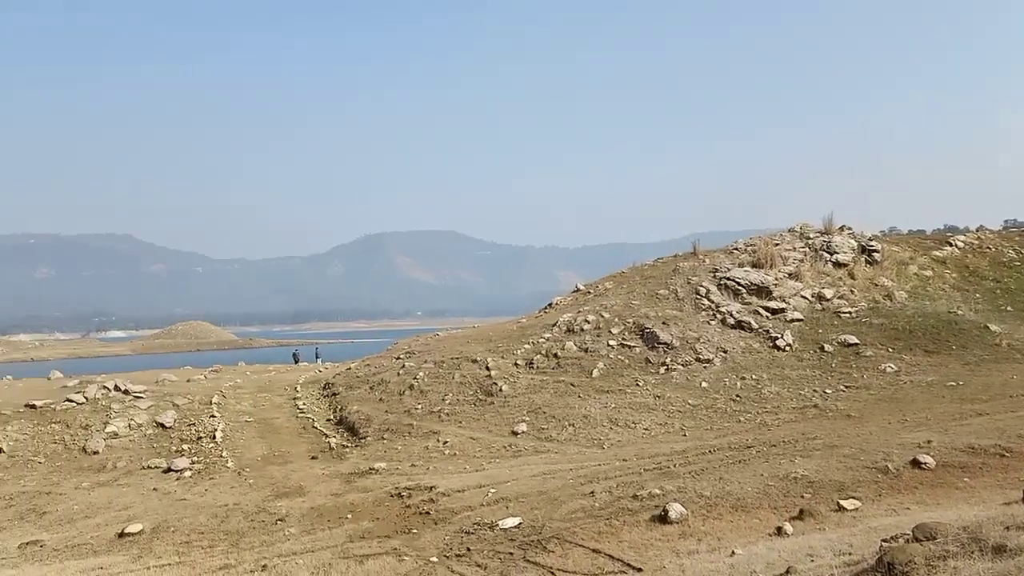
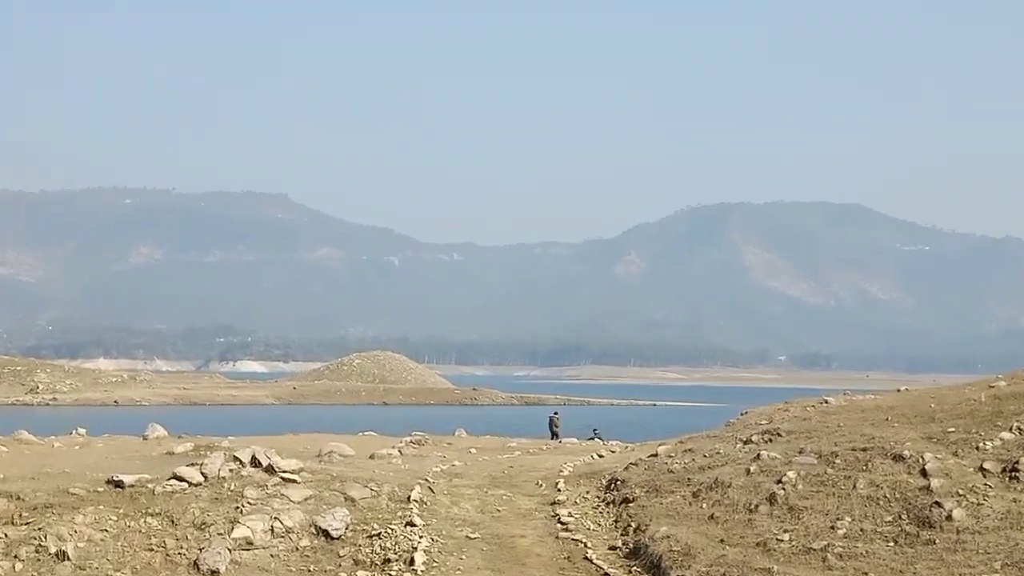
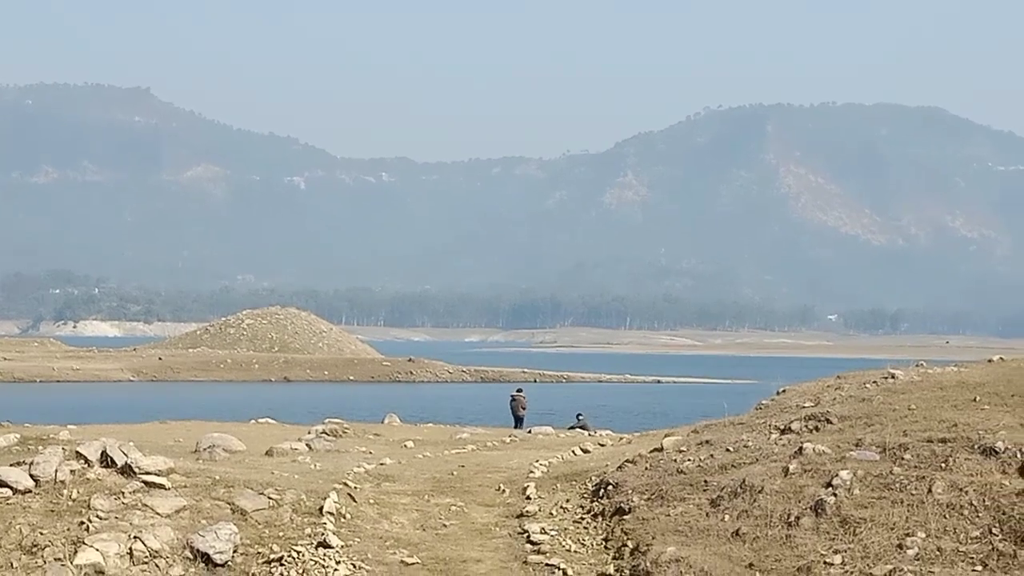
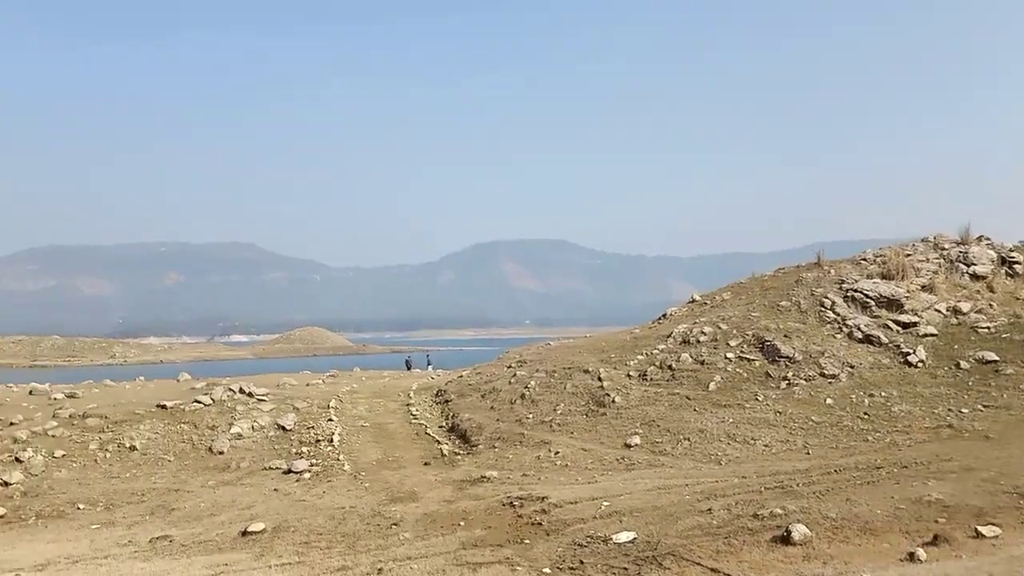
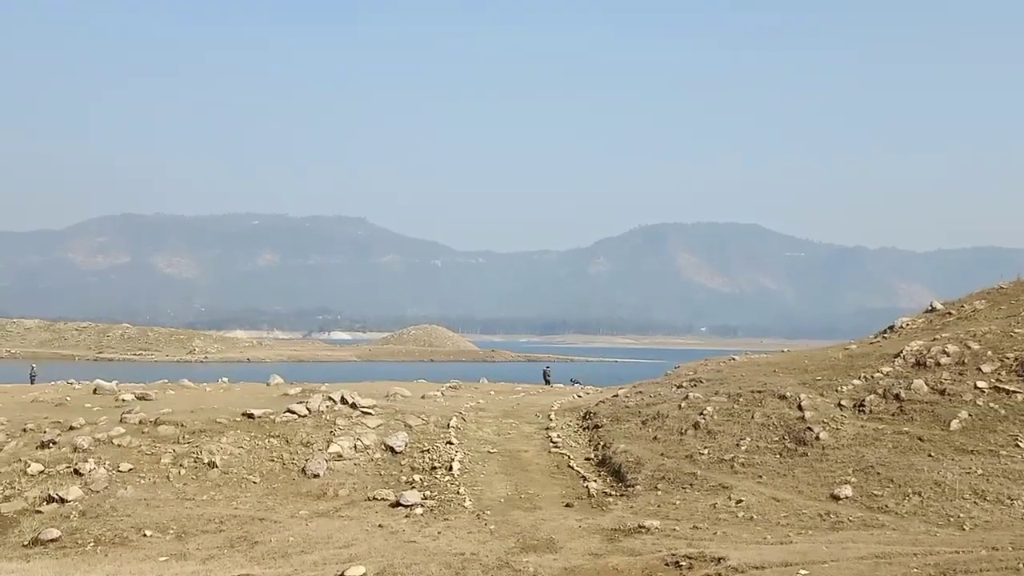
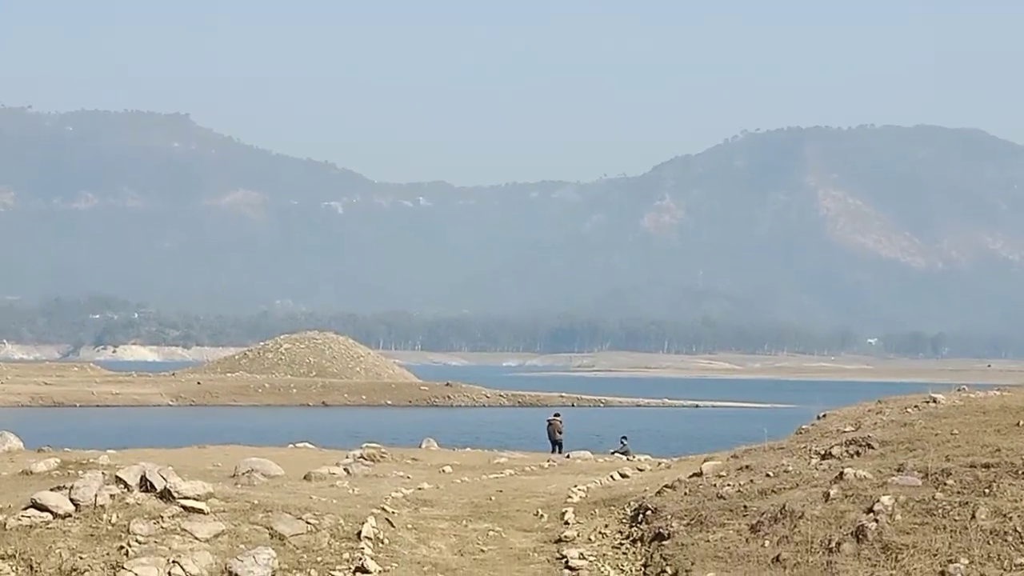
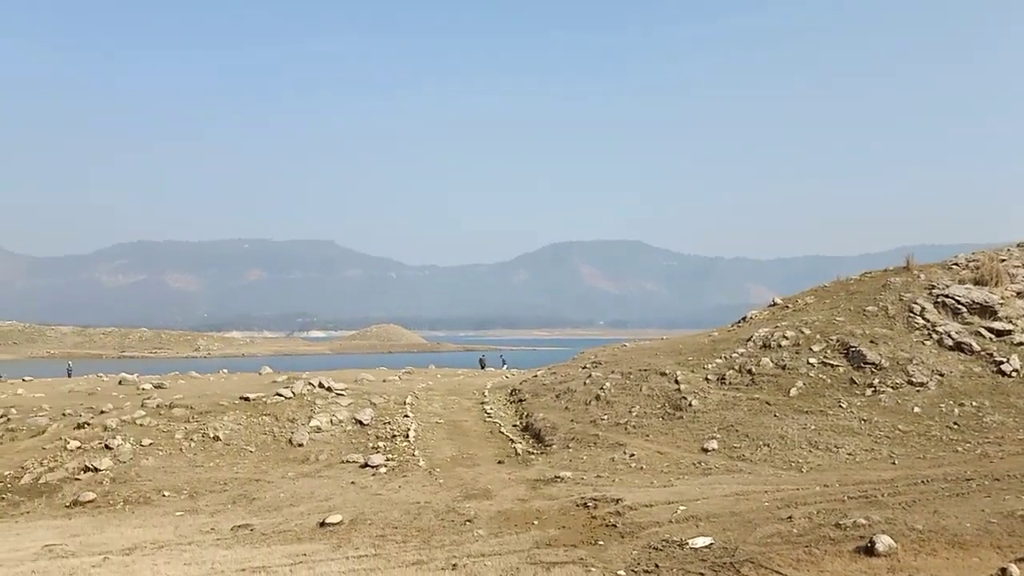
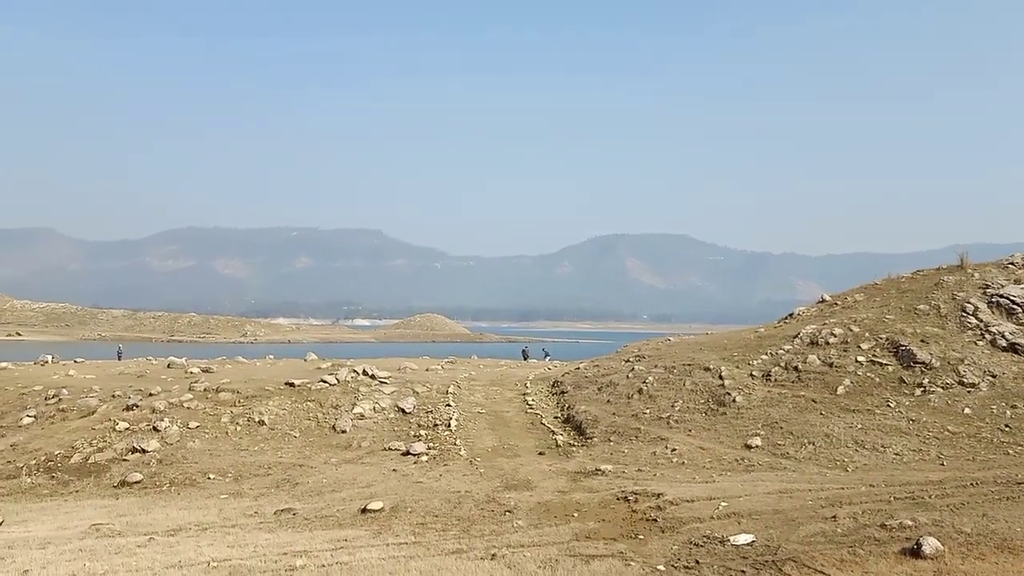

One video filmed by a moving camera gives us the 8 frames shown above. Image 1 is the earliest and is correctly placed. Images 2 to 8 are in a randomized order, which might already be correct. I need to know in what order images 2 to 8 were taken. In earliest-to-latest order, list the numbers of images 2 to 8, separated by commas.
4, 7, 8, 5, 2, 6, 3
